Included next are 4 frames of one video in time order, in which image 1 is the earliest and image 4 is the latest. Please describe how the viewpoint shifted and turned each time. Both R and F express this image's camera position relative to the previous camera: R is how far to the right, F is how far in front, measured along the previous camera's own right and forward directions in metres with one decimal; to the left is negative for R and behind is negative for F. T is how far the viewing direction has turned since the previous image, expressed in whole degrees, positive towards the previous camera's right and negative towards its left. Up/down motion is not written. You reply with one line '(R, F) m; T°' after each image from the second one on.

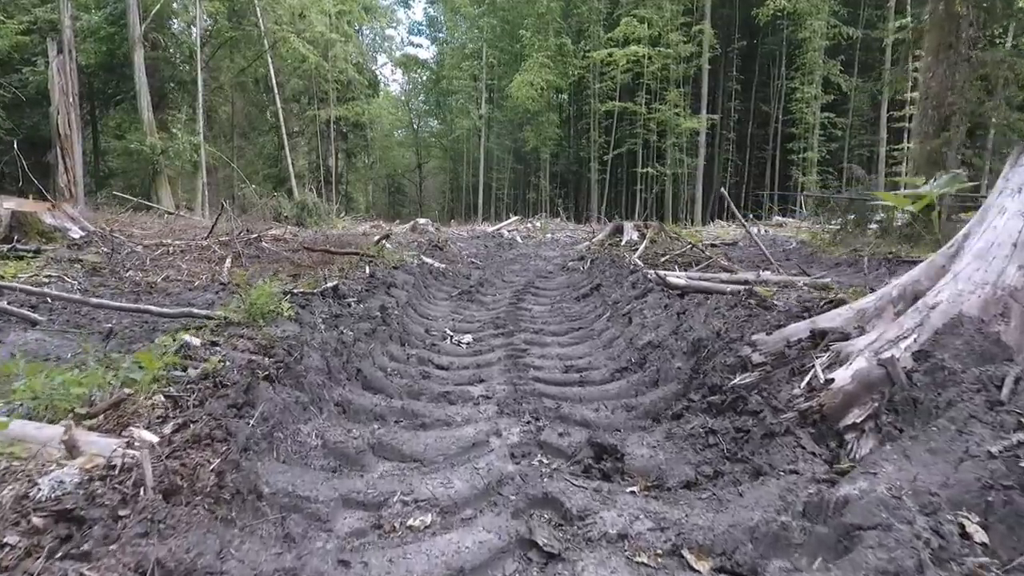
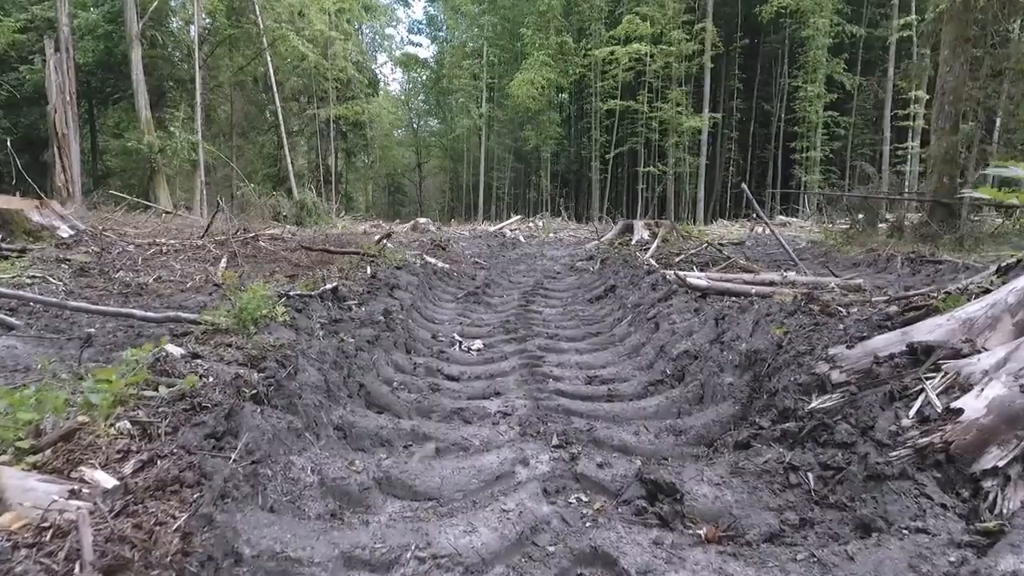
(-0.1, +0.3) m; 0°
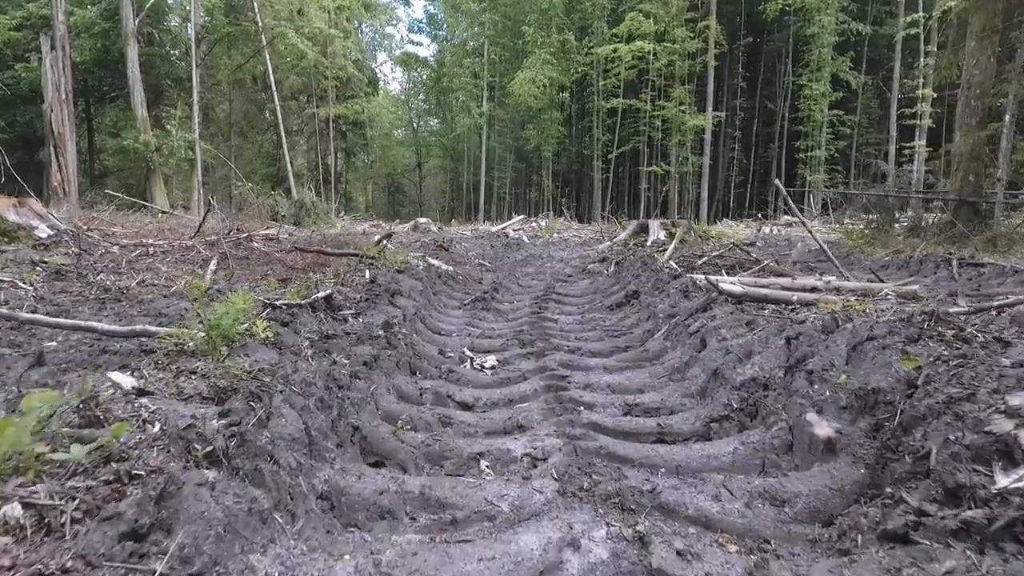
(-0.1, +0.5) m; 0°
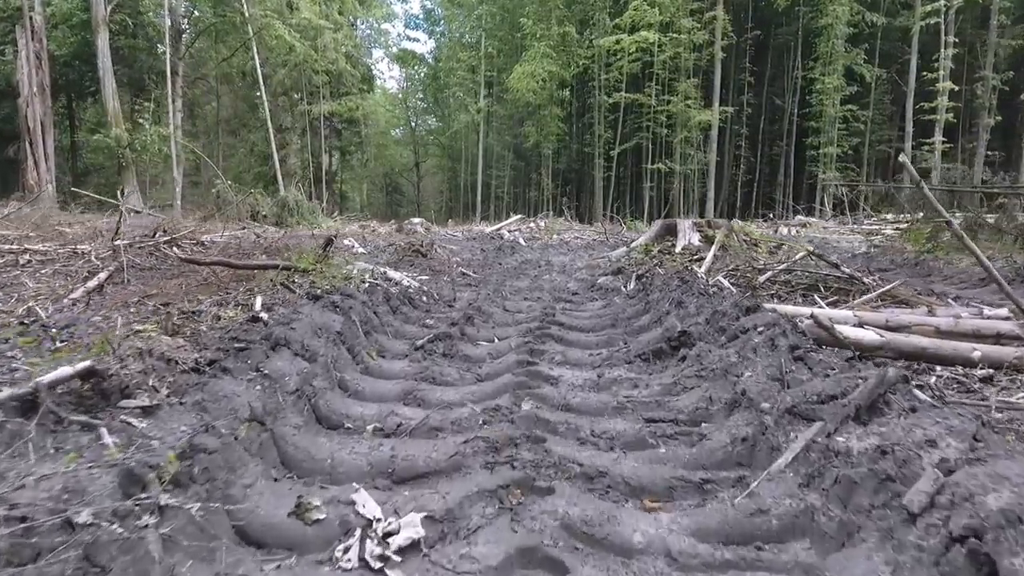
(+0.1, +2.0) m; 0°
